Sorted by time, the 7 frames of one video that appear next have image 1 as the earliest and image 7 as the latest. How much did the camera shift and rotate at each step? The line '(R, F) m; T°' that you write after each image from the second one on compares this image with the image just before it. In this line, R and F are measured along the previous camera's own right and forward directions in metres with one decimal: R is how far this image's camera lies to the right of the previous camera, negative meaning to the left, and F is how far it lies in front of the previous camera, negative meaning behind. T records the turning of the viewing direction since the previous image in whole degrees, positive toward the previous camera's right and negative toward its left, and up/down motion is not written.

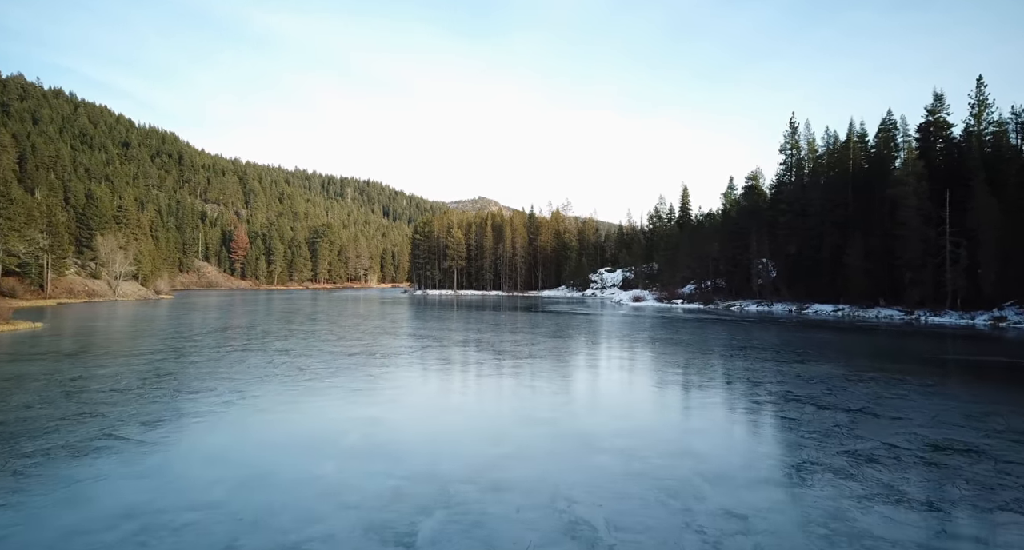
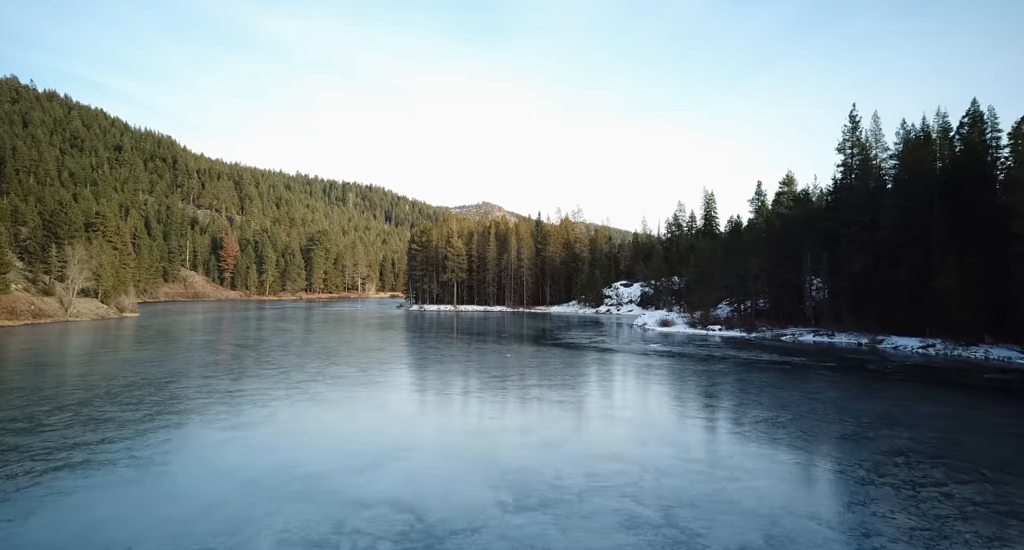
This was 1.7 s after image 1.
(-0.2, +7.5) m; 0°
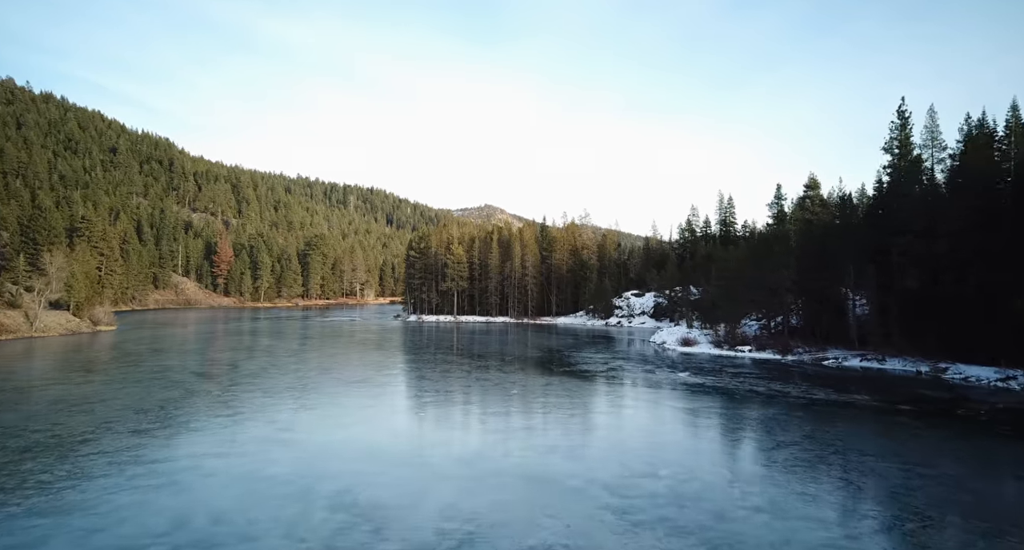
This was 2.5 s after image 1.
(-0.2, +4.5) m; 0°
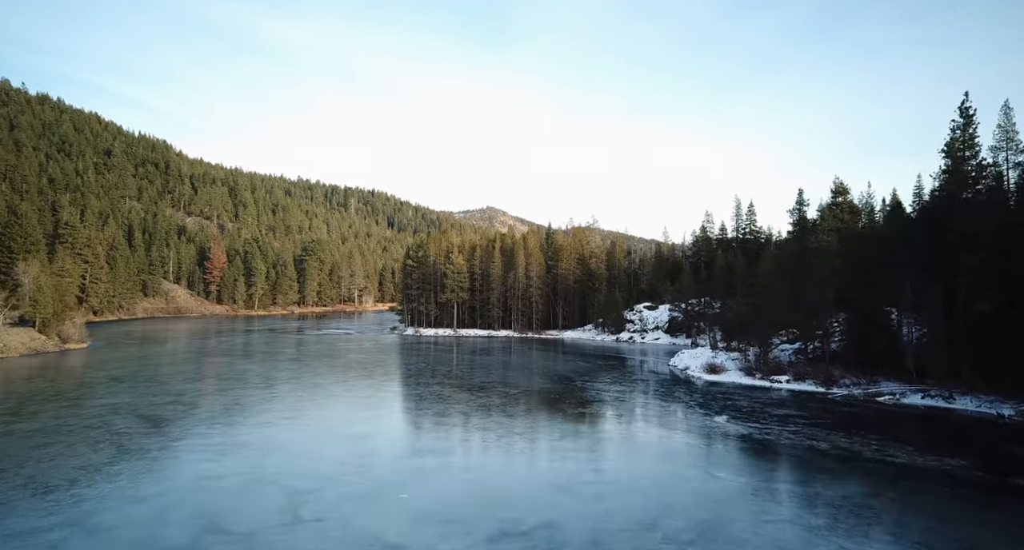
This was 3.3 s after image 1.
(-0.2, +4.5) m; 0°
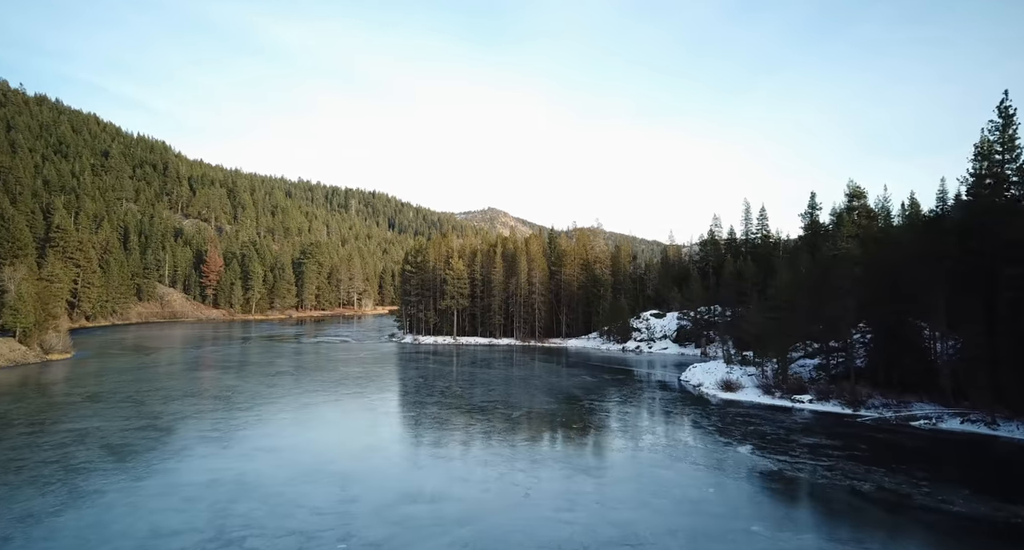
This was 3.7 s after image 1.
(-0.1, +2.3) m; 0°
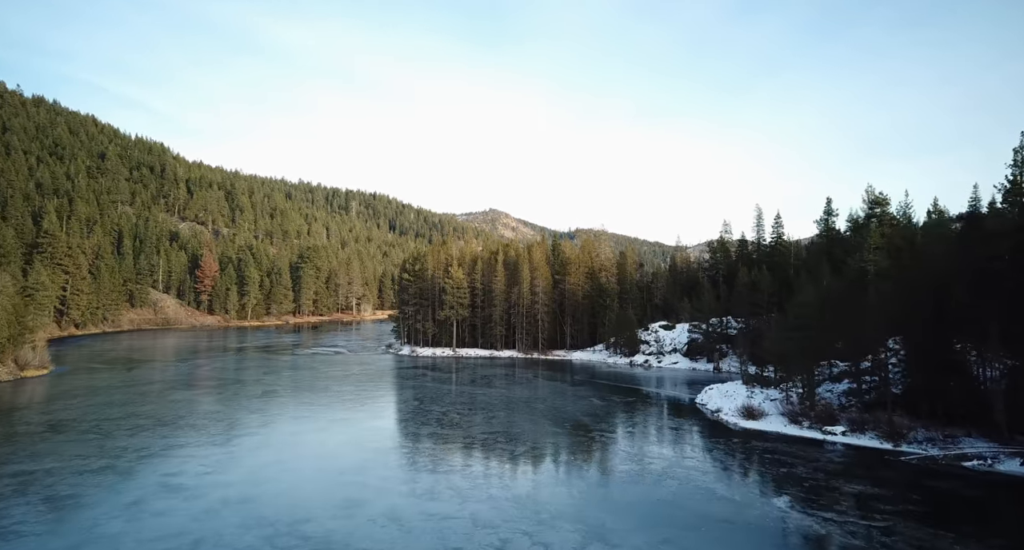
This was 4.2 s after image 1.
(-0.1, +2.9) m; 0°
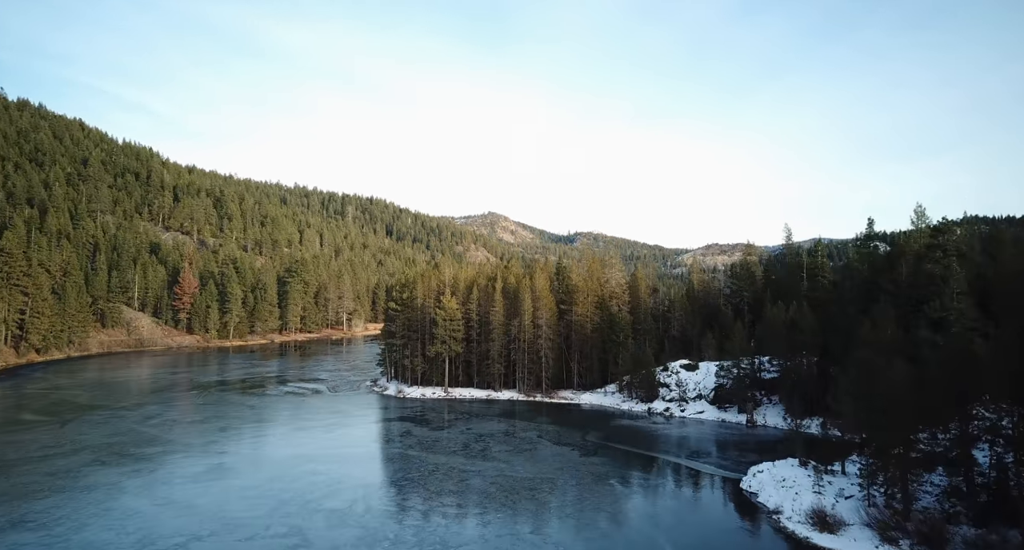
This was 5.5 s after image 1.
(0.0, +7.4) m; 0°
